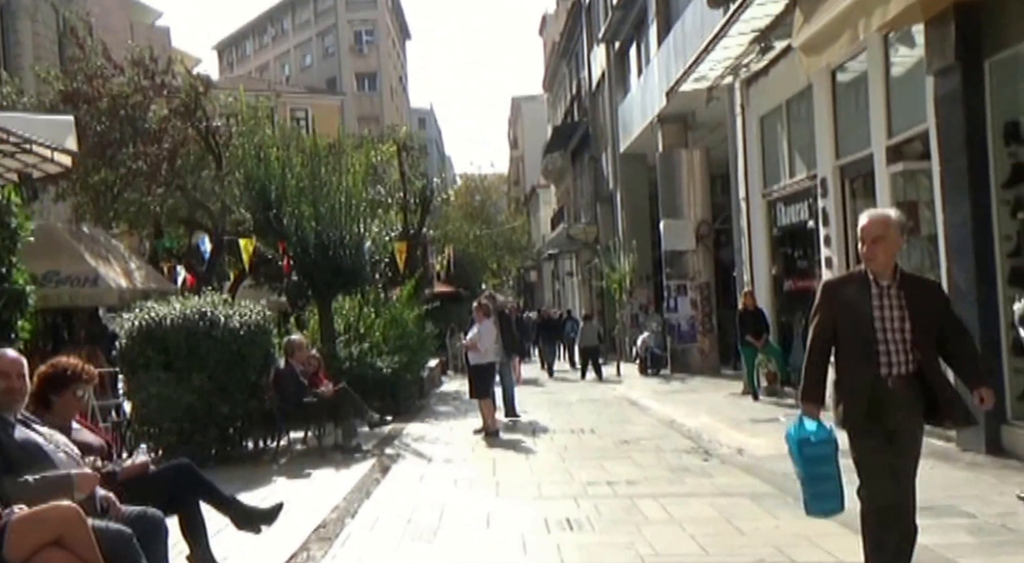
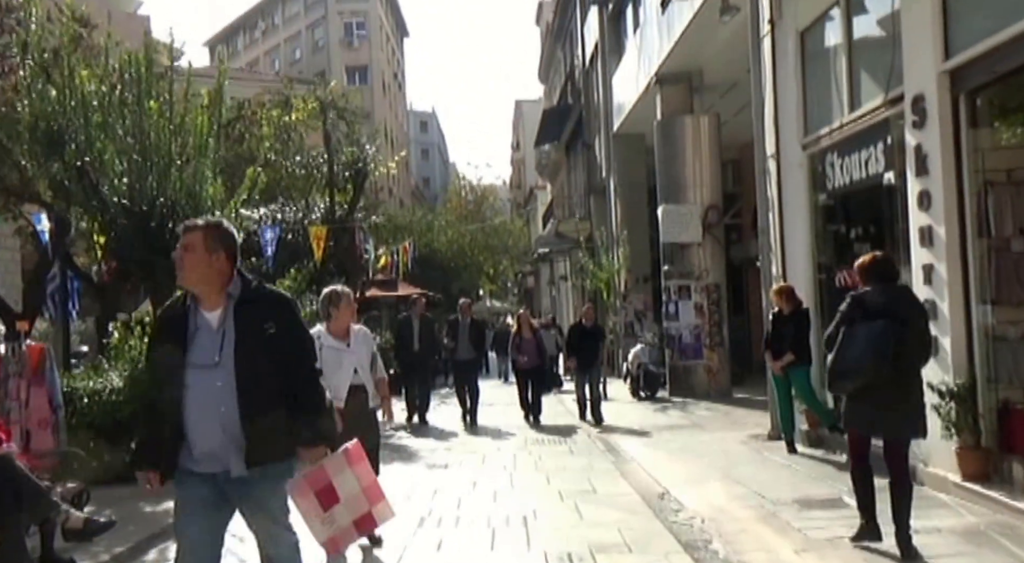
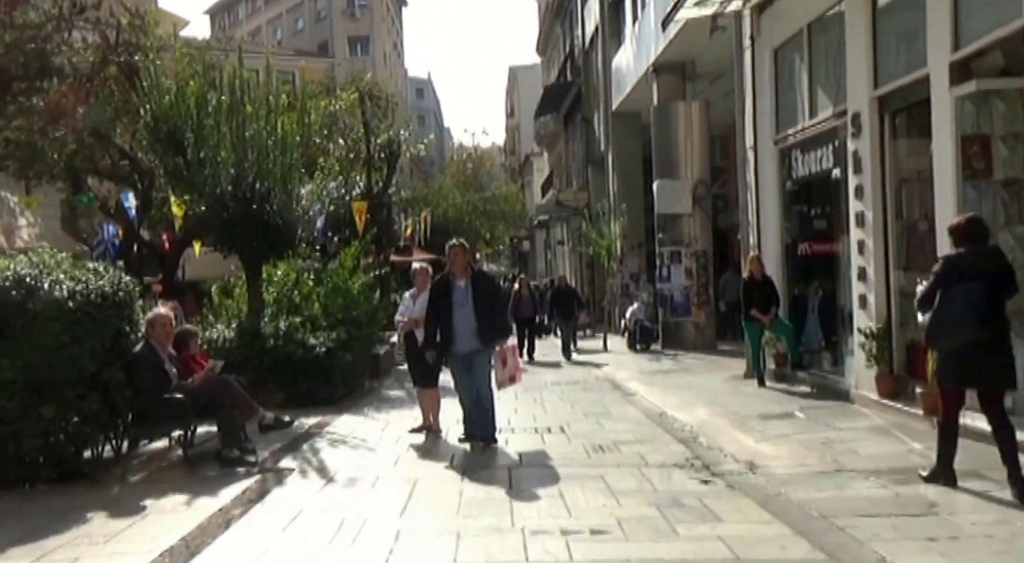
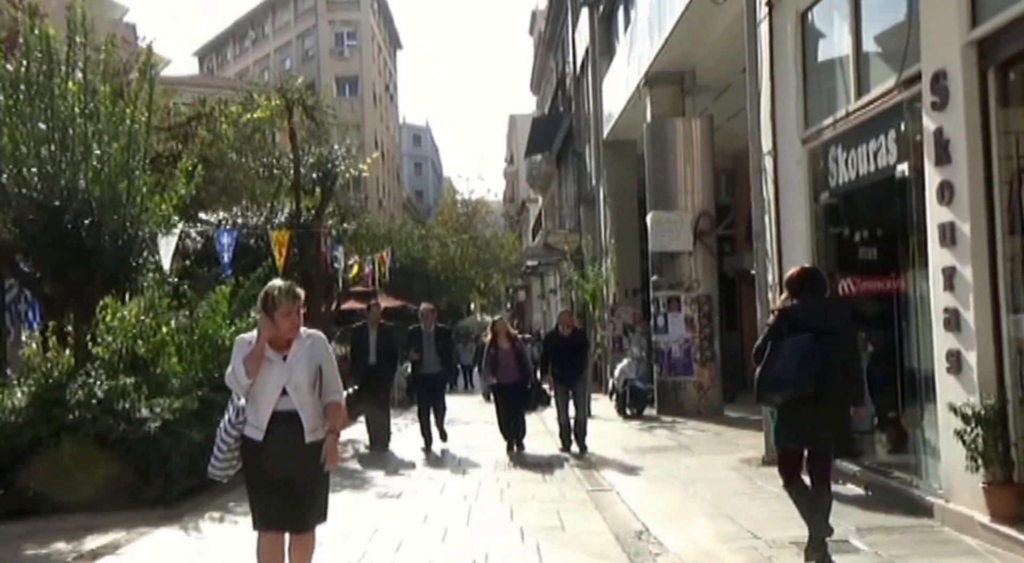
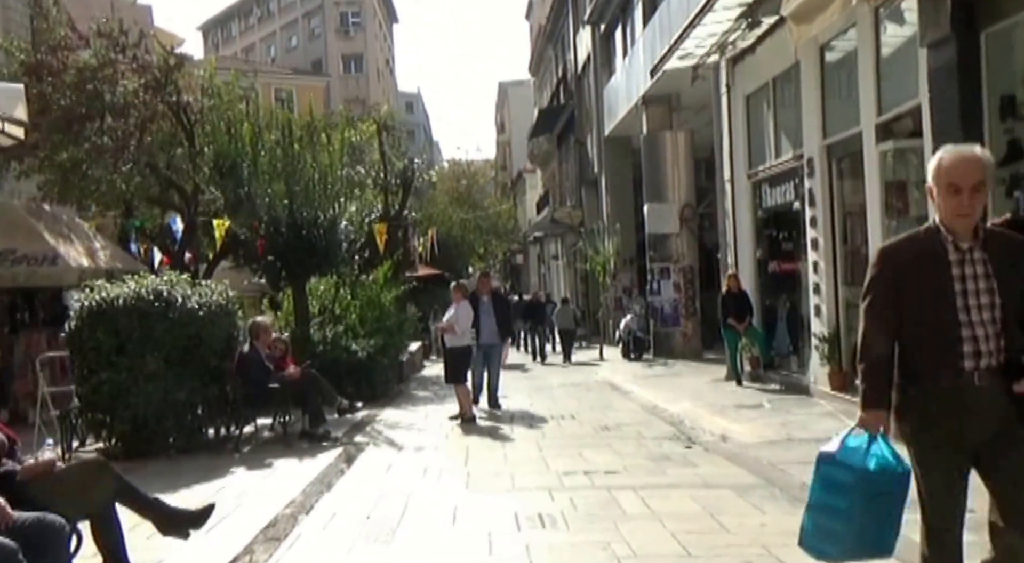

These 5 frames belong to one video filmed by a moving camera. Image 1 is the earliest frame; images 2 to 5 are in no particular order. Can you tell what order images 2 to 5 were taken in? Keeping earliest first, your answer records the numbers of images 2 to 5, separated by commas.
5, 3, 2, 4
